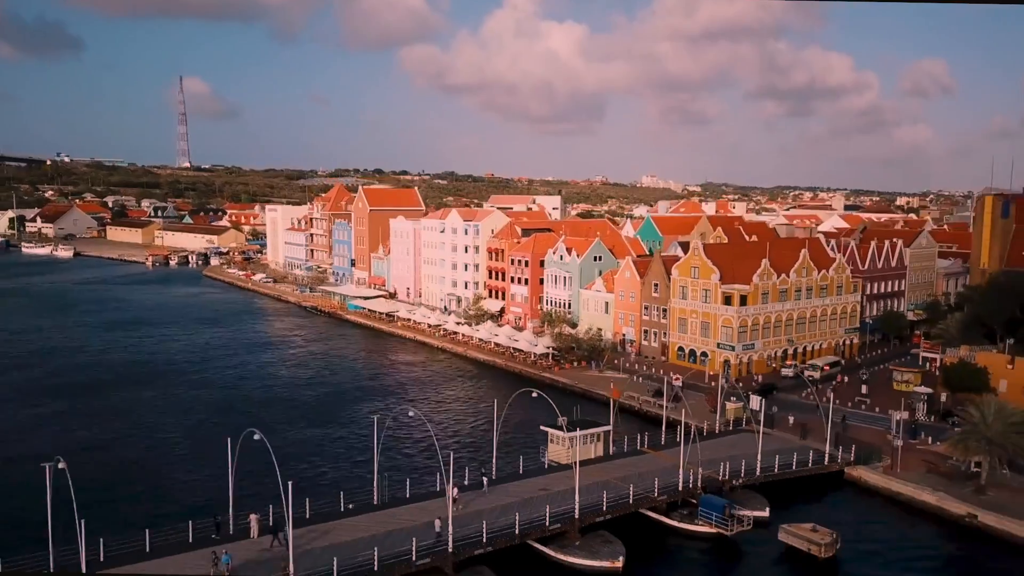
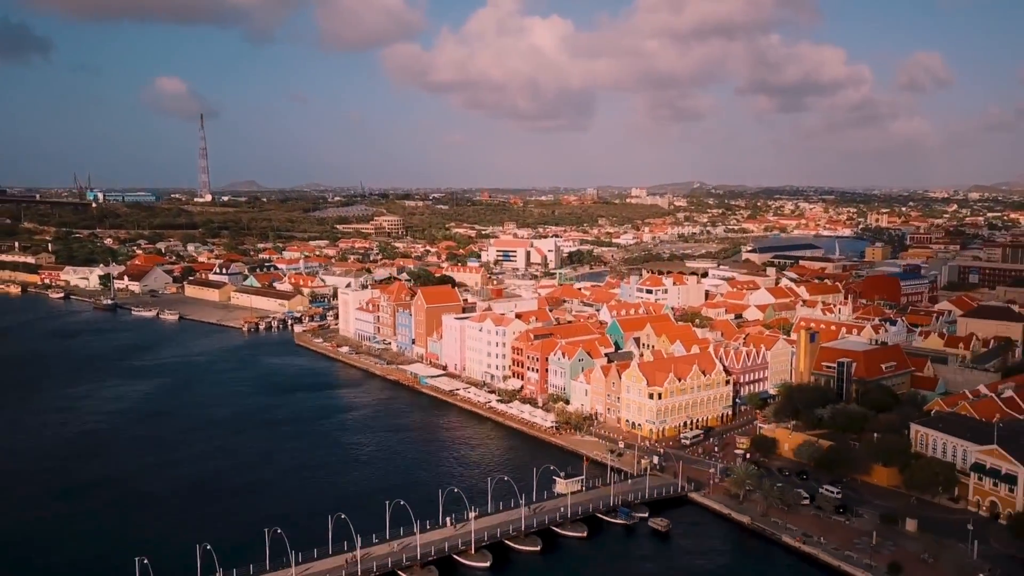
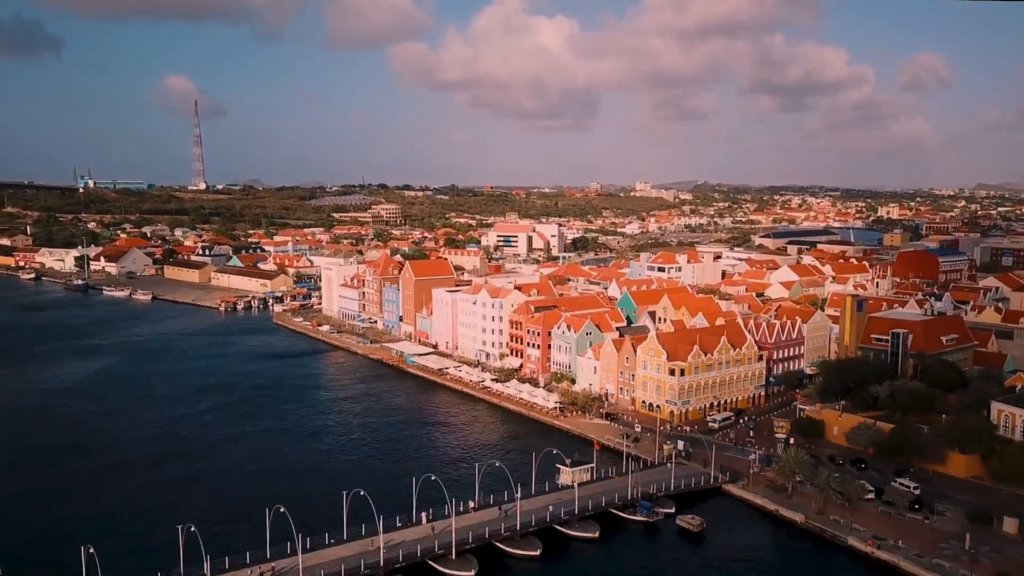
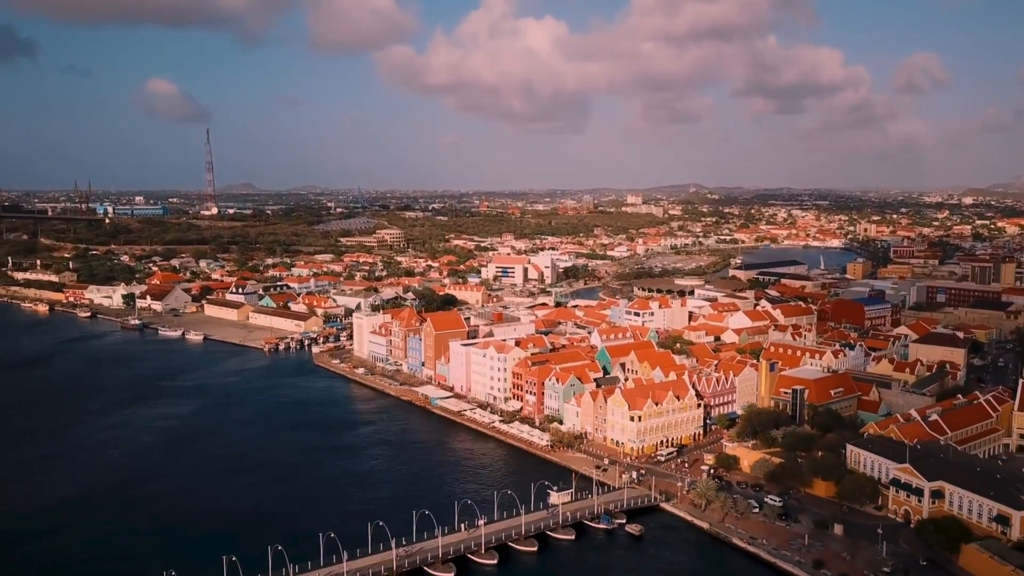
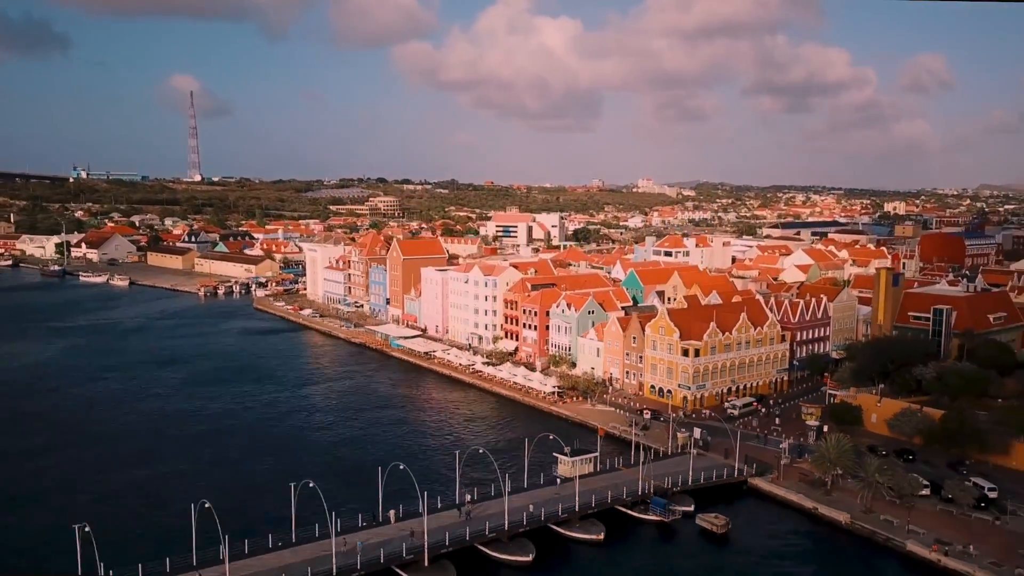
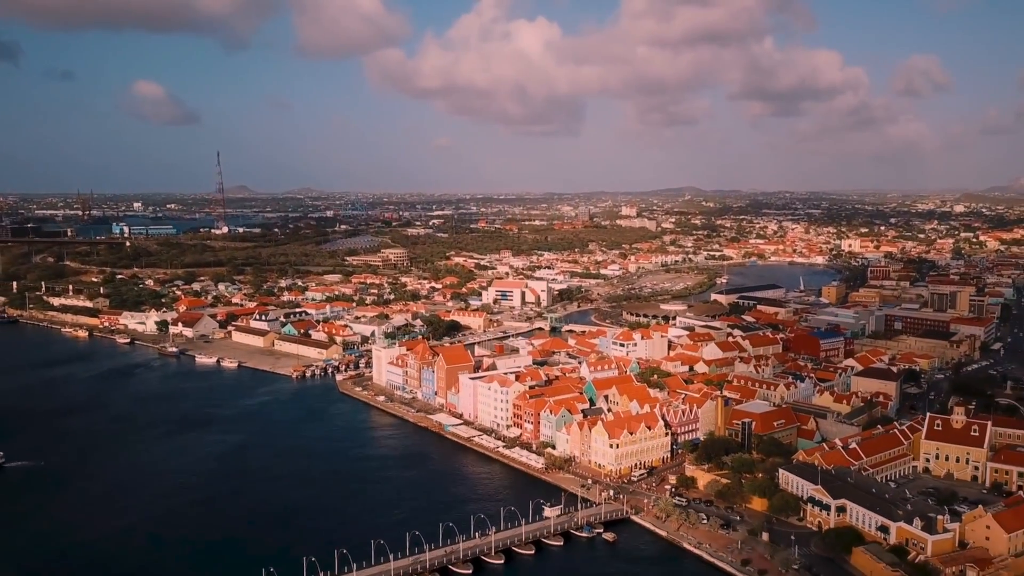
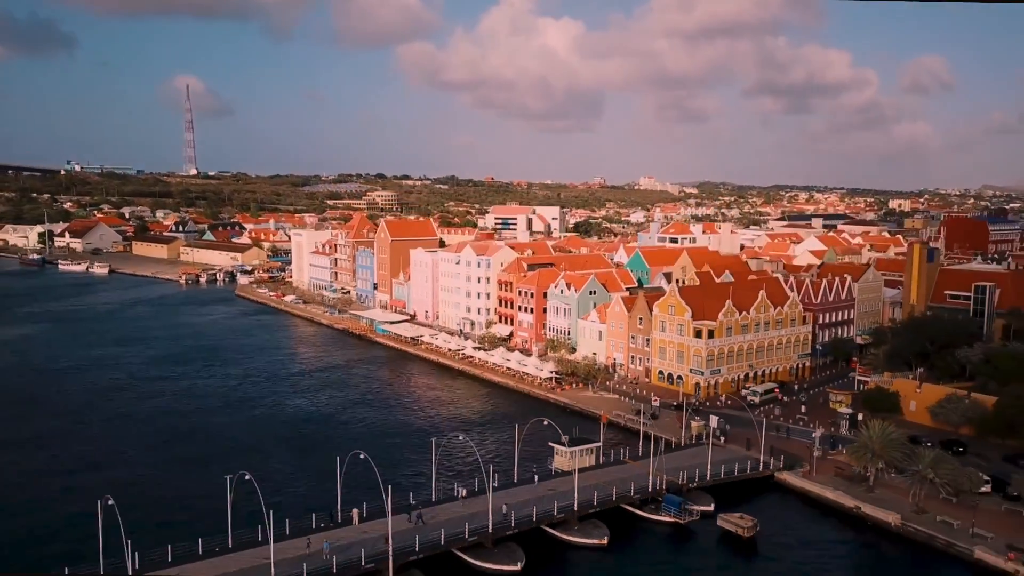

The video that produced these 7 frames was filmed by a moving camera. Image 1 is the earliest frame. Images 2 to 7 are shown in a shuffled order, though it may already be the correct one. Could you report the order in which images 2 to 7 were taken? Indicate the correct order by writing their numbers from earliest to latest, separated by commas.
7, 5, 3, 2, 4, 6
